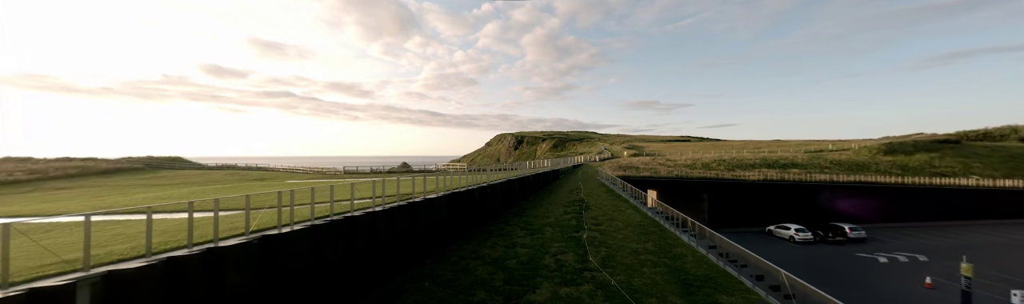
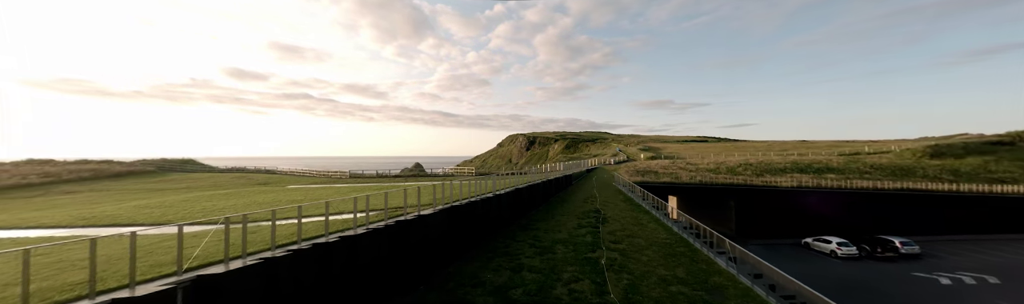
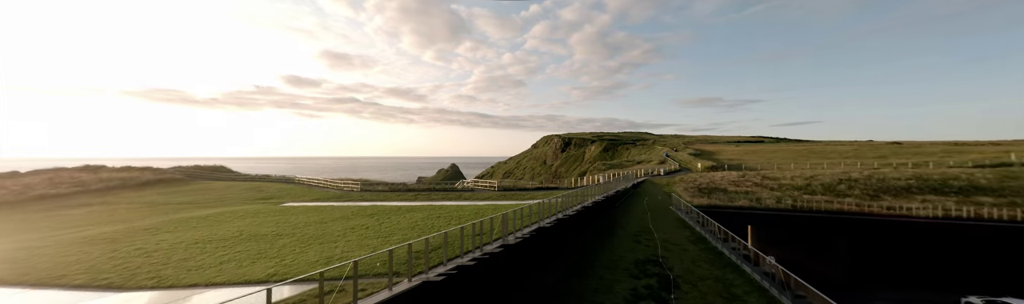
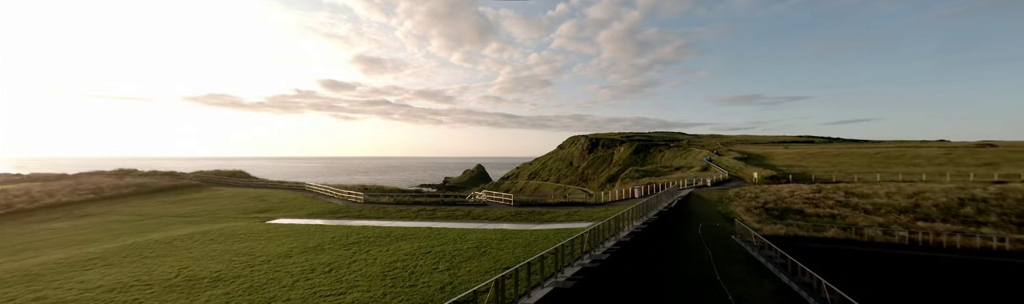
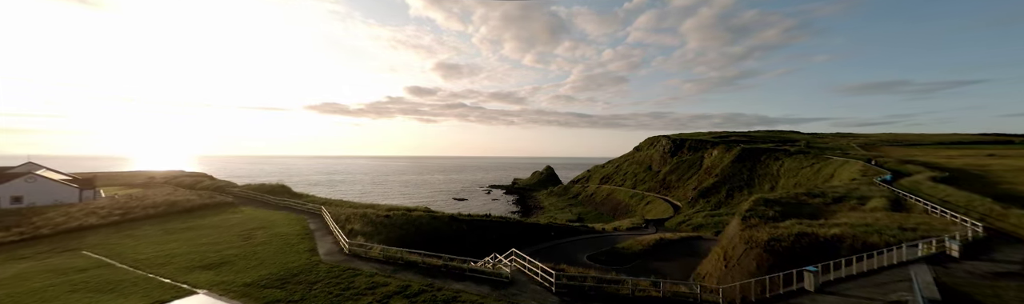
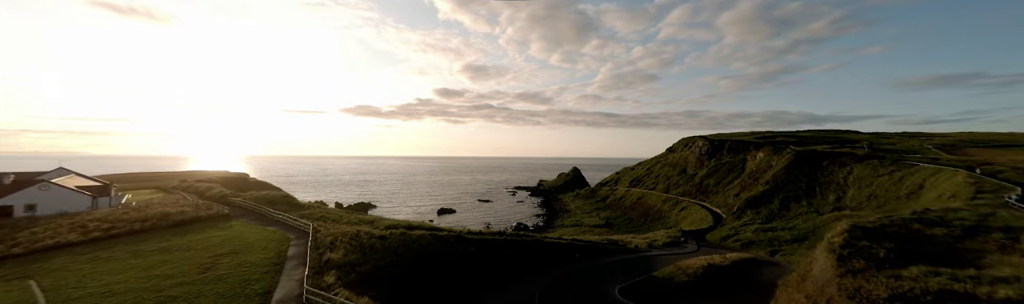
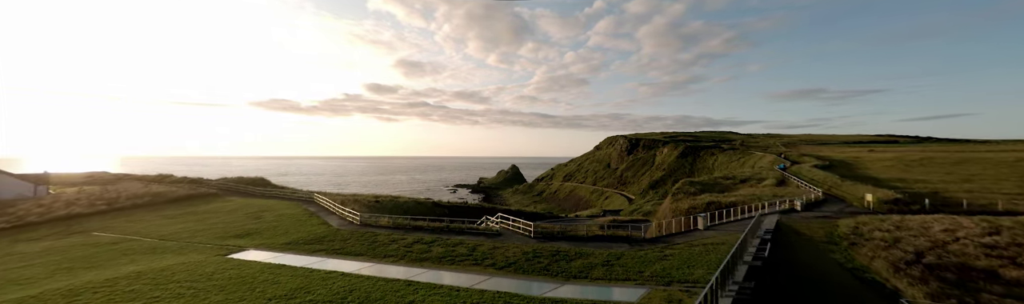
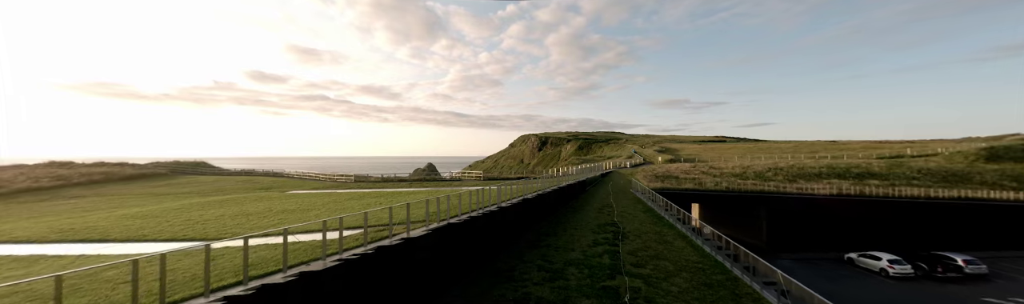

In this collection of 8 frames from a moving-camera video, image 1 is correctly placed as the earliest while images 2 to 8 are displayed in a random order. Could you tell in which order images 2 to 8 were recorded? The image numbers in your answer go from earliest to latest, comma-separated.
2, 8, 3, 4, 7, 5, 6
